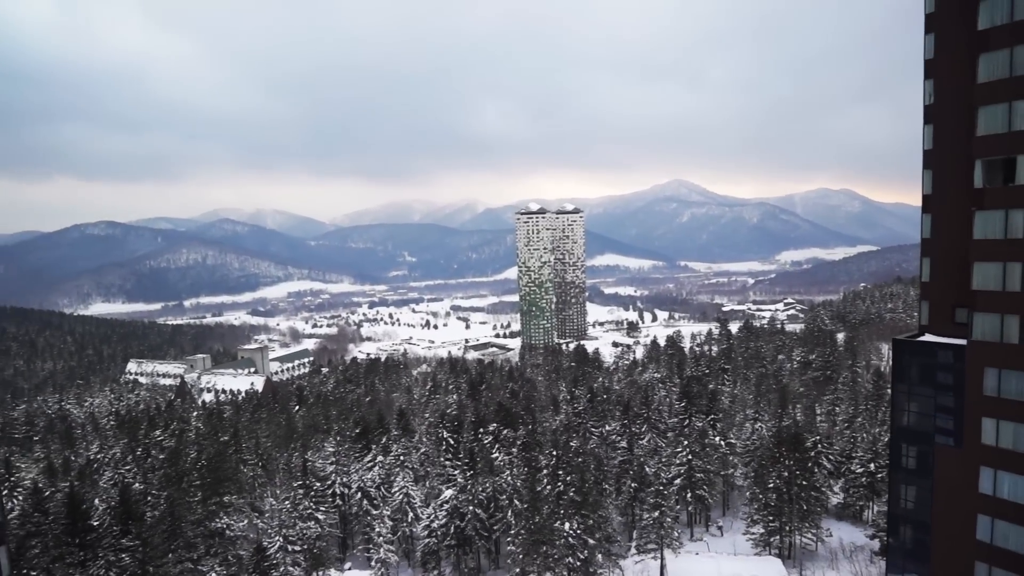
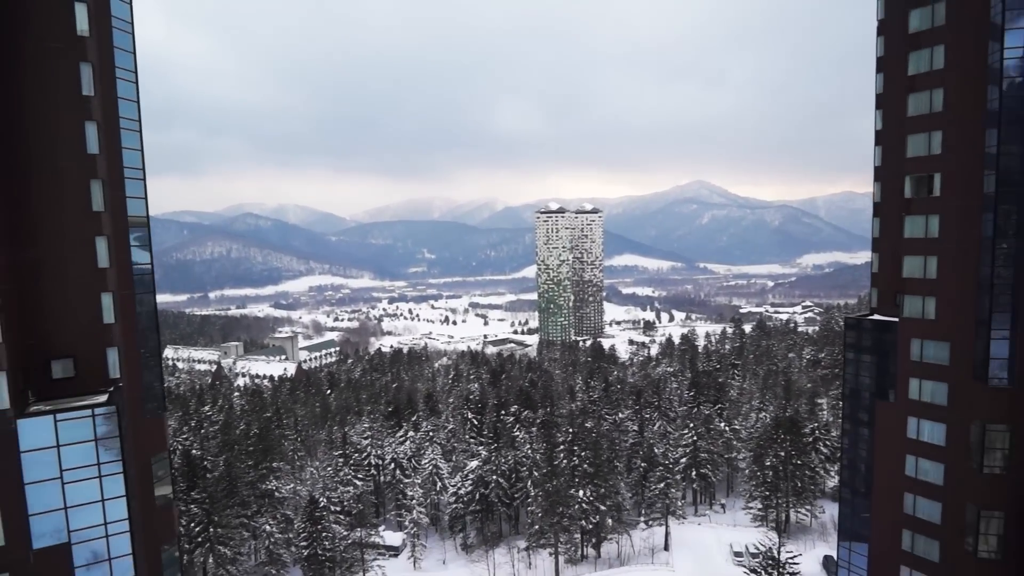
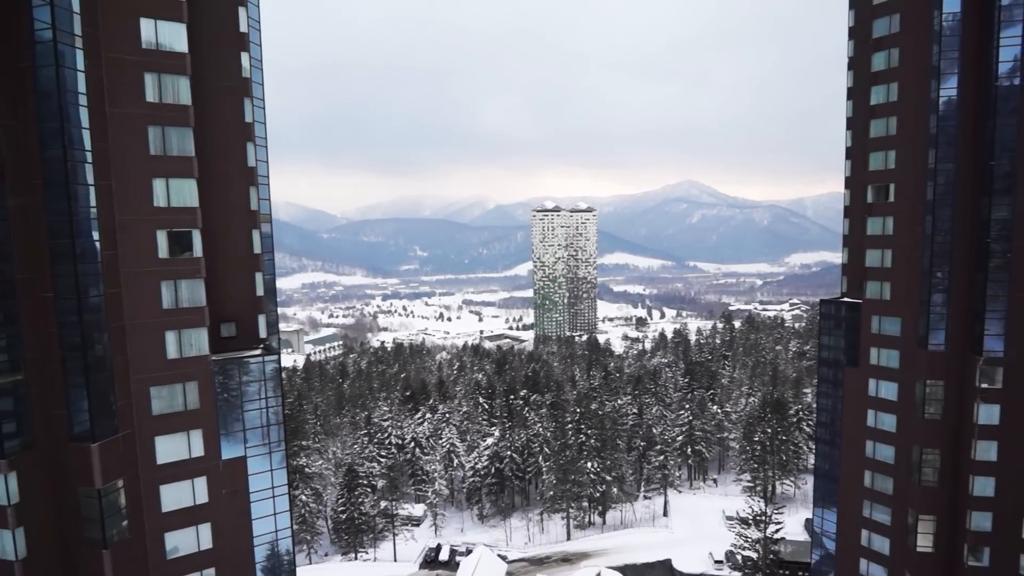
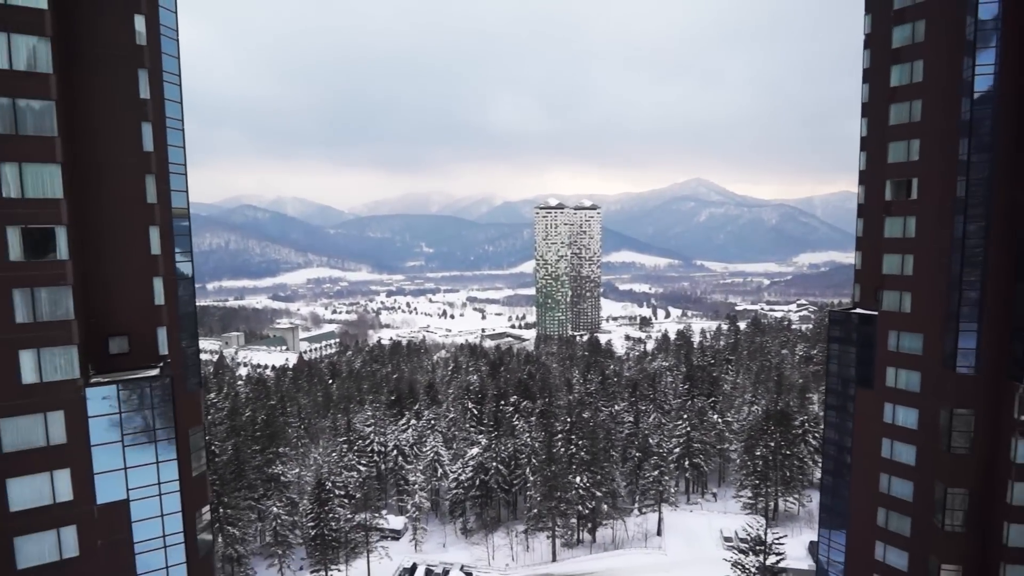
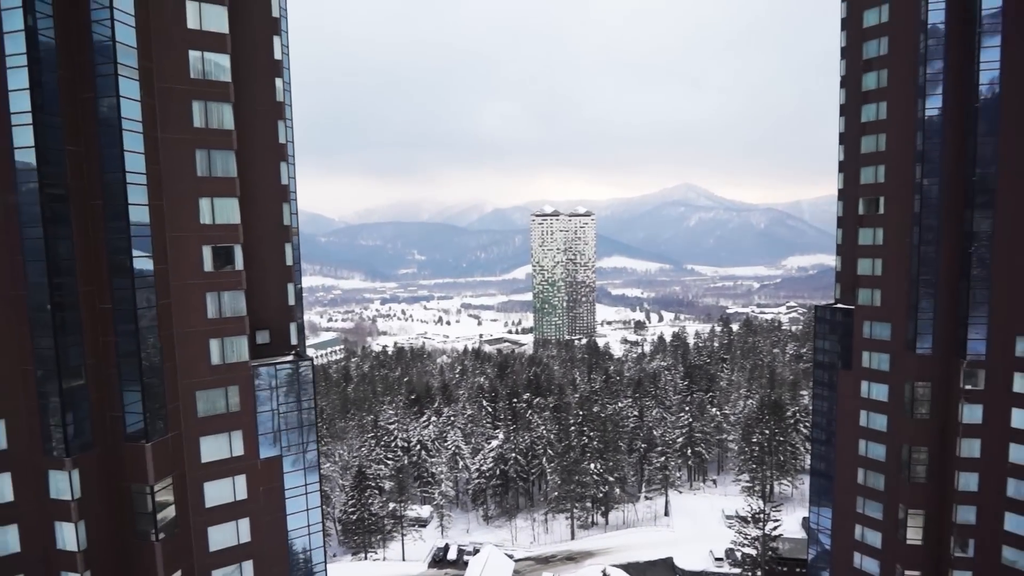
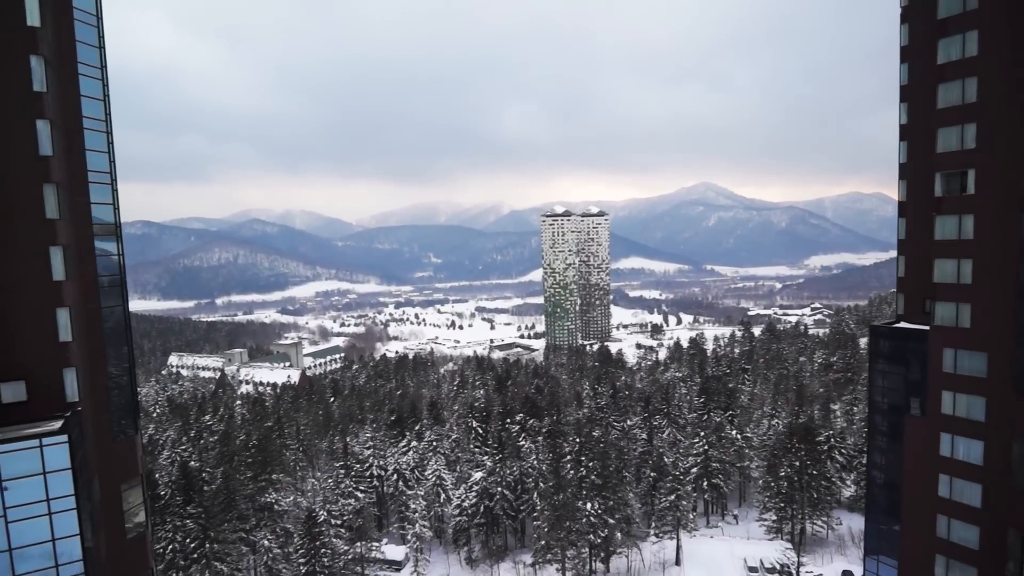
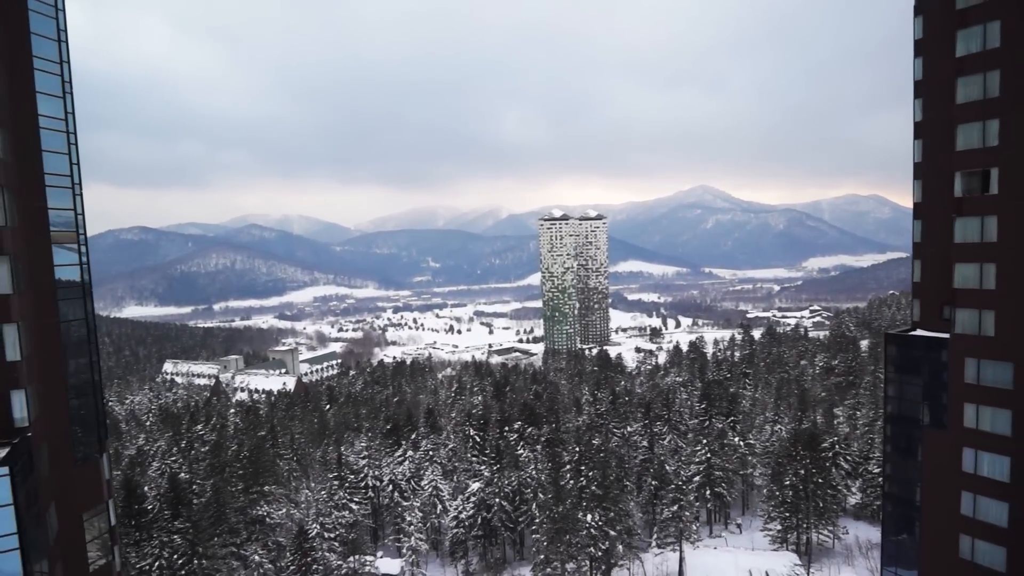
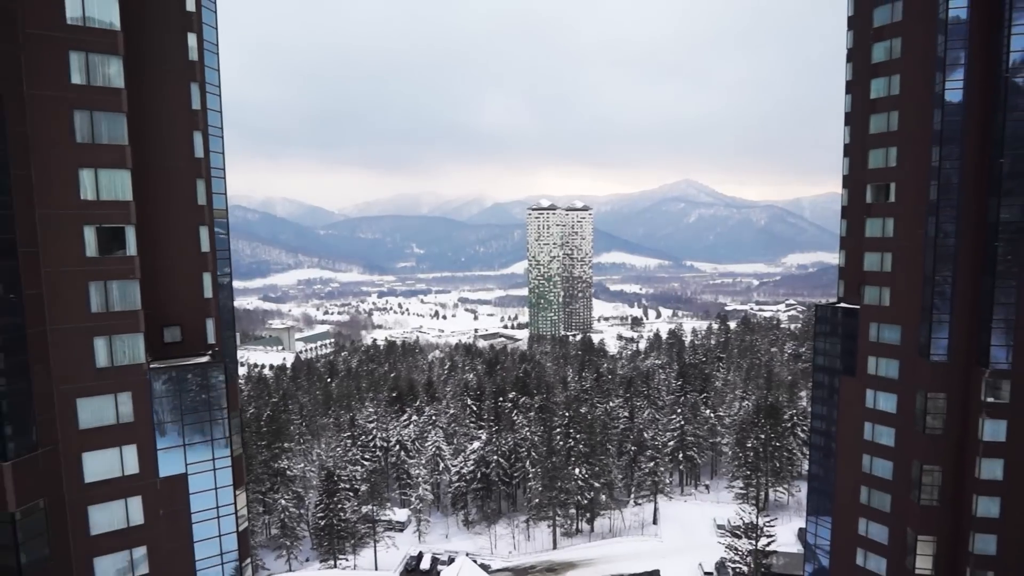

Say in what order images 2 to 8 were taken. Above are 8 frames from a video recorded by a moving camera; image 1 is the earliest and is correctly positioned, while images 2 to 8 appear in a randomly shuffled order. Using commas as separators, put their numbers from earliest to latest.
7, 6, 2, 4, 8, 3, 5
